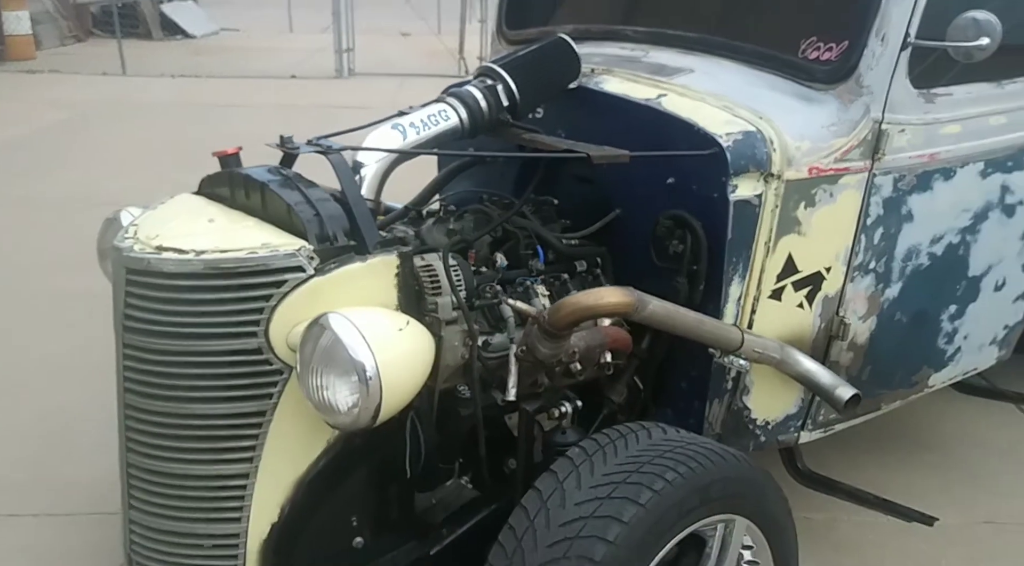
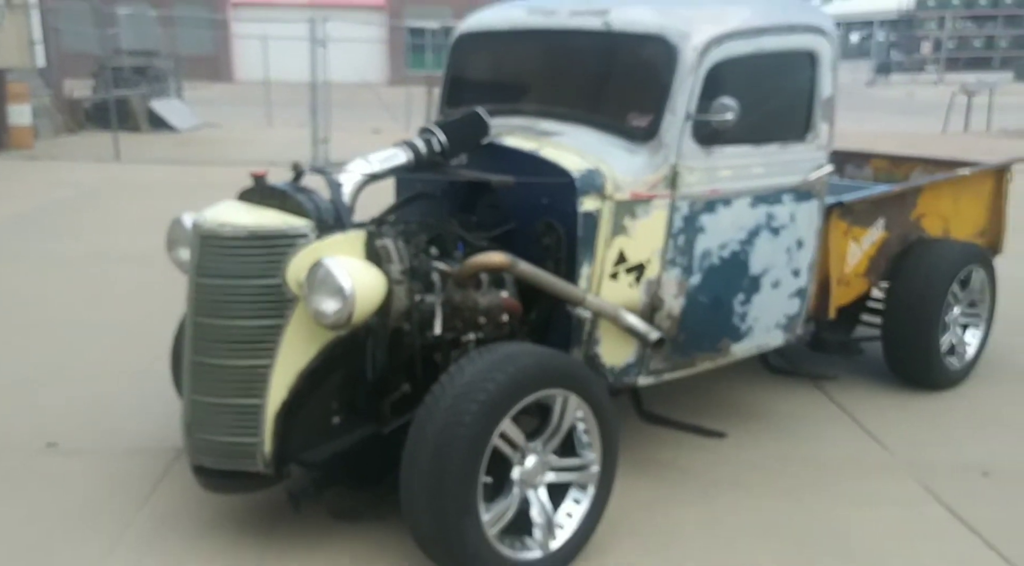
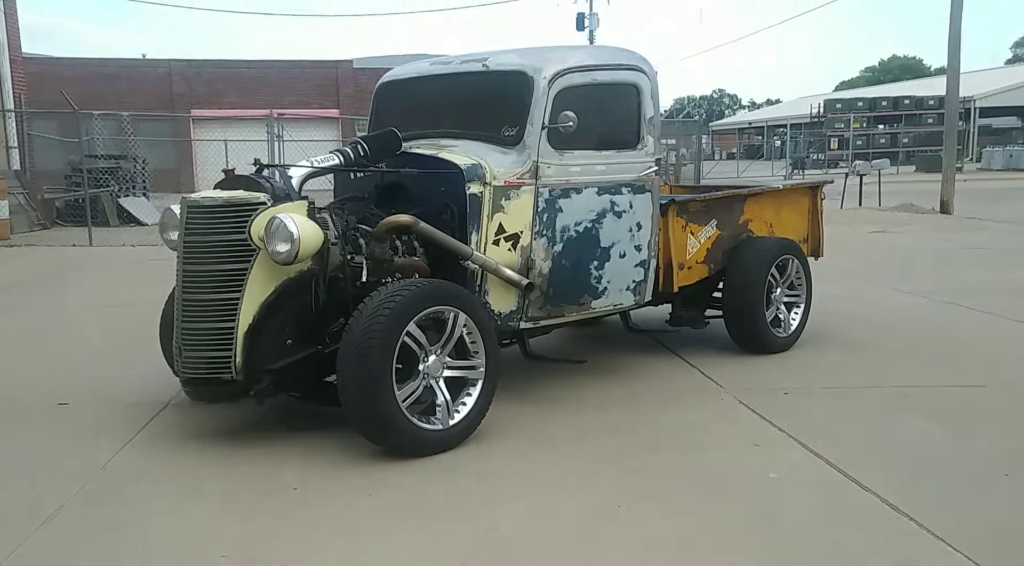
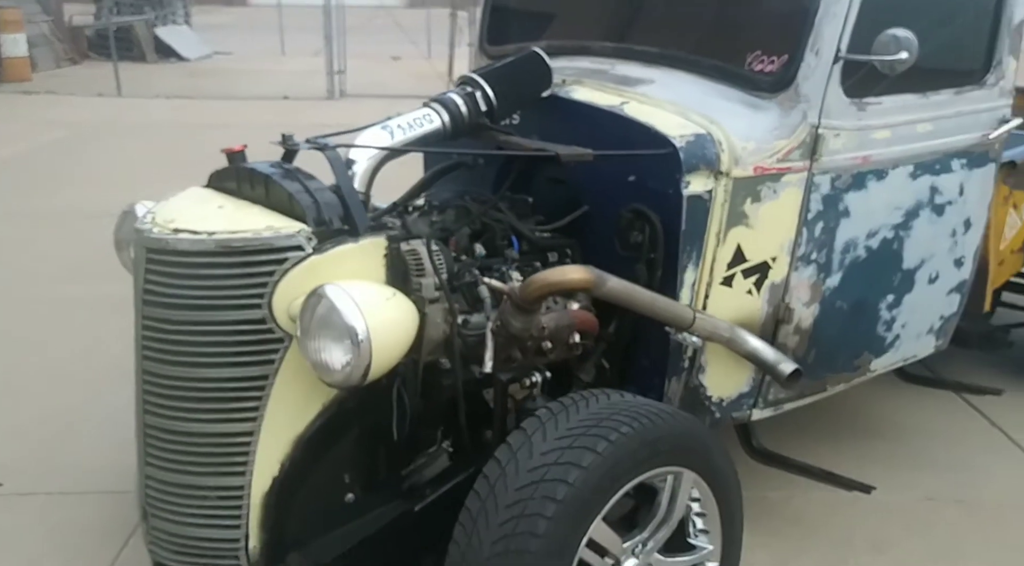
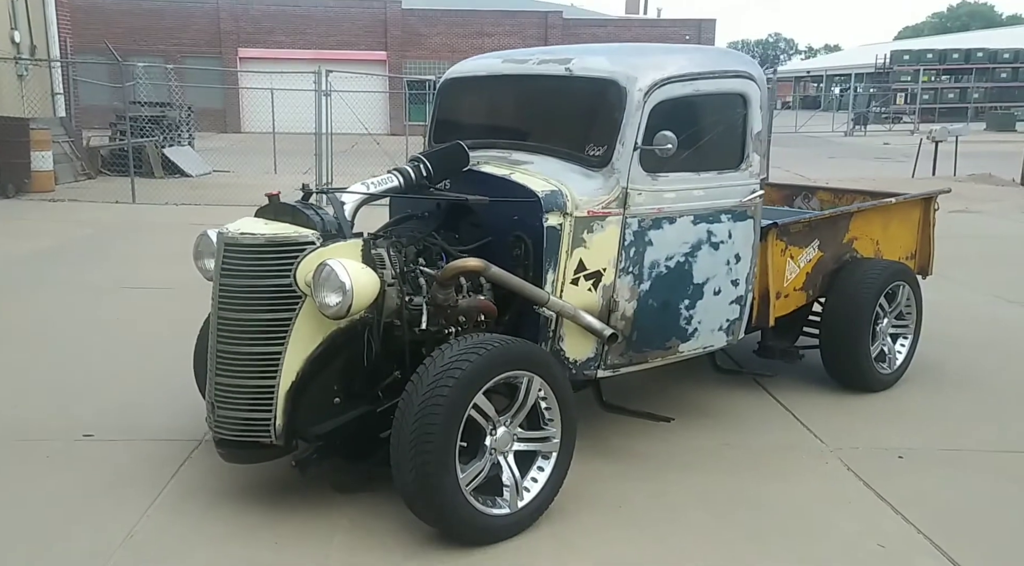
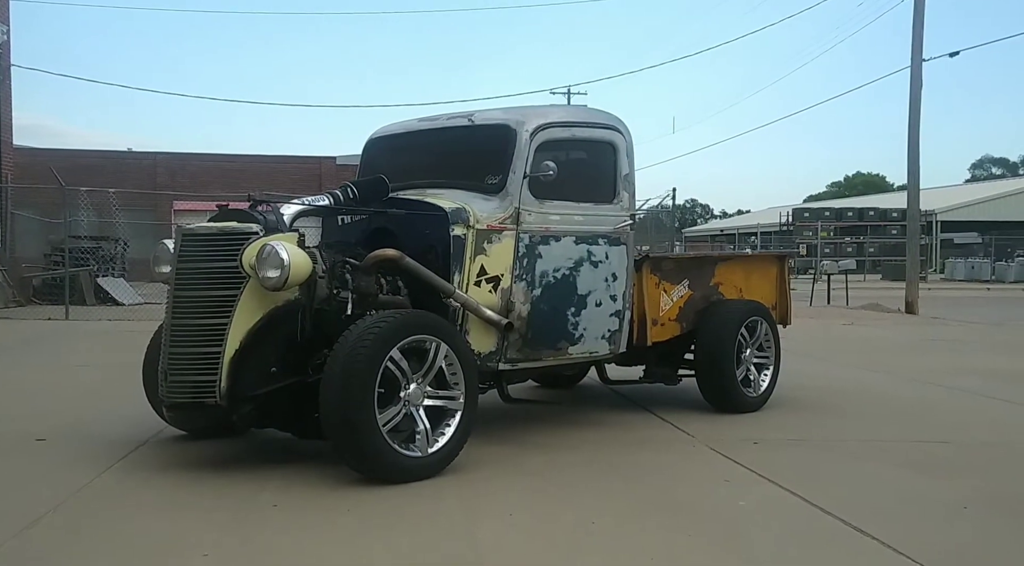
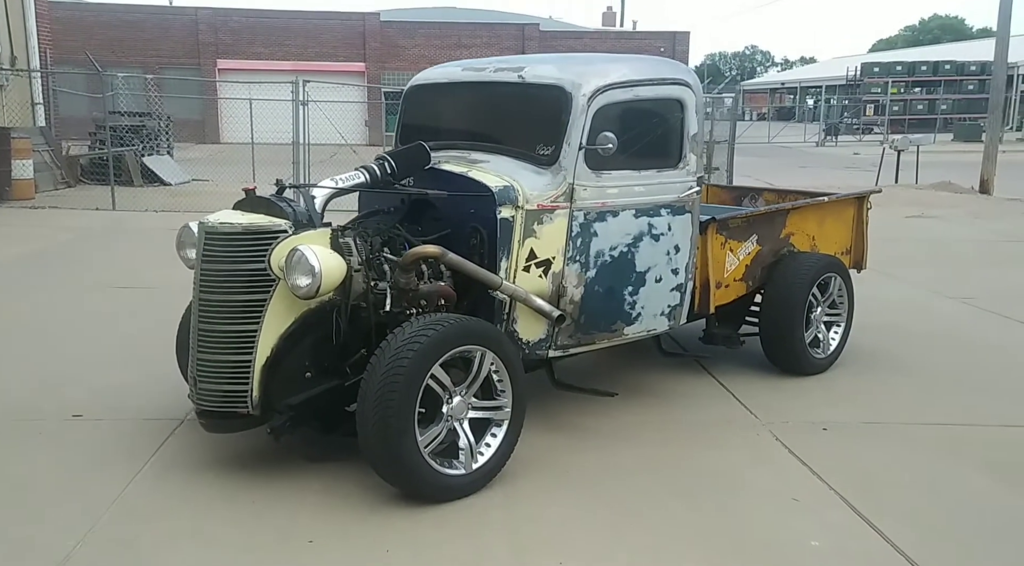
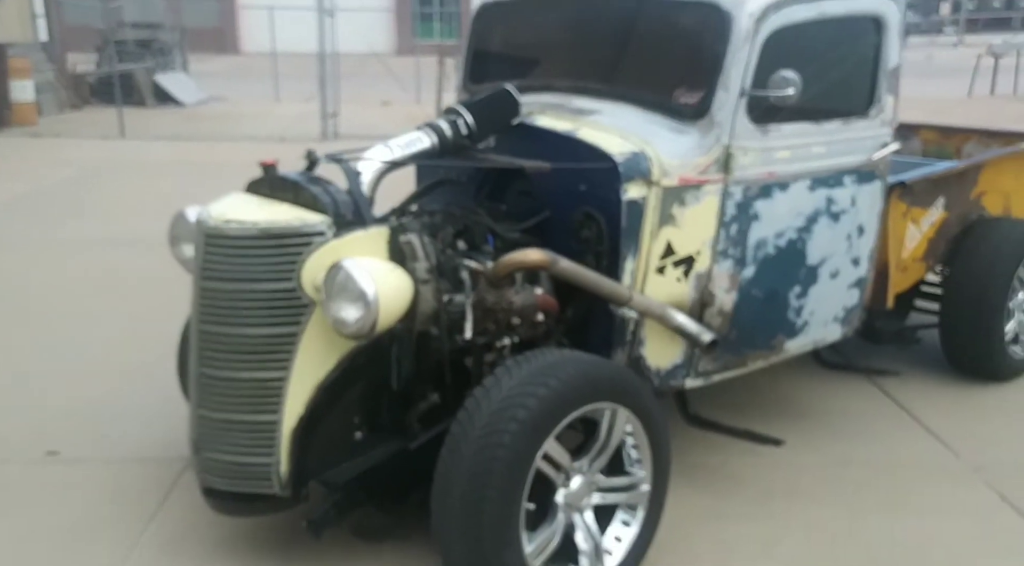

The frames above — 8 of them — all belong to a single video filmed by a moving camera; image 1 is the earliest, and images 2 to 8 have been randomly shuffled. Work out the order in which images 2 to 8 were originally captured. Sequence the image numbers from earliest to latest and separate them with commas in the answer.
4, 8, 2, 5, 7, 3, 6
